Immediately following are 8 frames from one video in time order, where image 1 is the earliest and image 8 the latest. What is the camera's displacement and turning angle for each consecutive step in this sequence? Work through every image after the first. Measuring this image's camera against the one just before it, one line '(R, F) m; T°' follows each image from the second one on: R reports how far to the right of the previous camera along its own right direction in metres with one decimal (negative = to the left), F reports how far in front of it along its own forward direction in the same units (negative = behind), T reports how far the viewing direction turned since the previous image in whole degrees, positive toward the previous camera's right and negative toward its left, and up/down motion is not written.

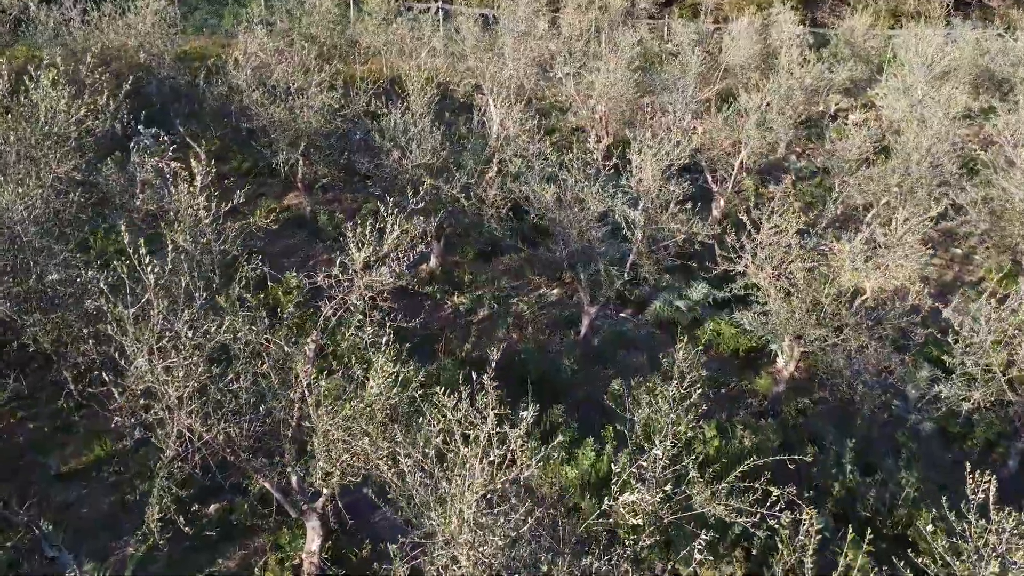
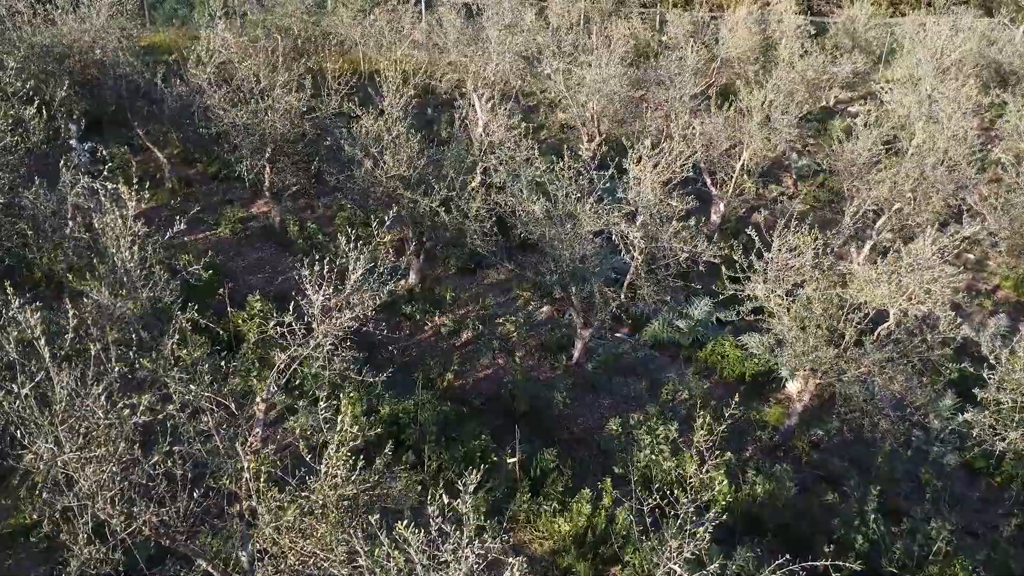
(+0.1, +1.2) m; +1°
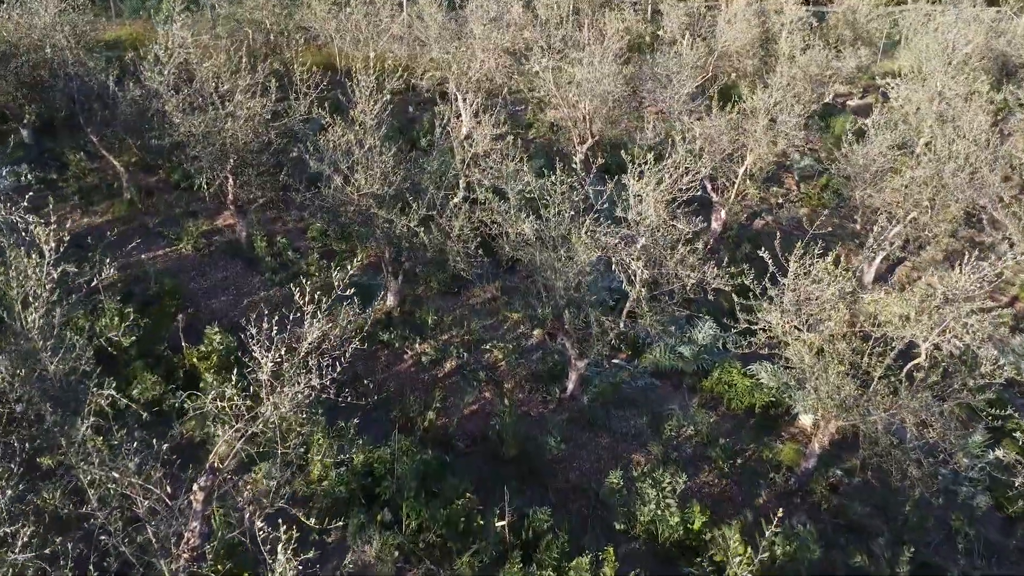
(0.0, +1.2) m; +1°
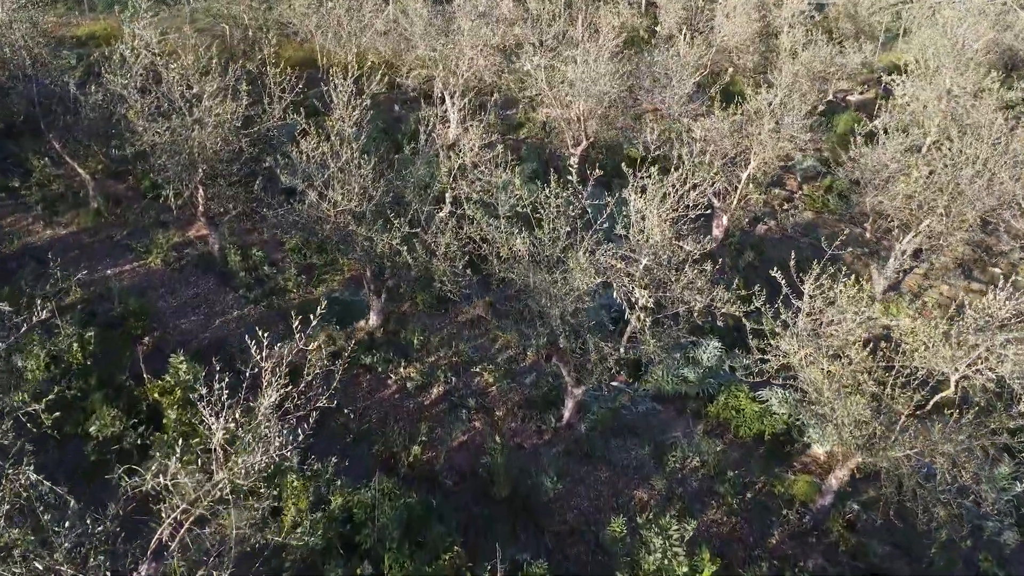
(0.0, +0.8) m; +1°
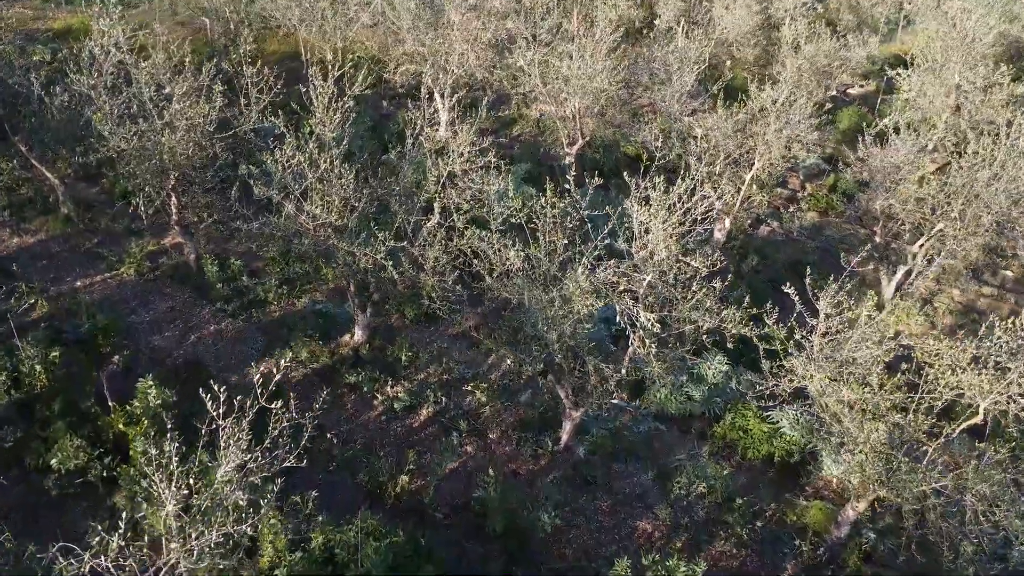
(0.0, +0.7) m; 0°
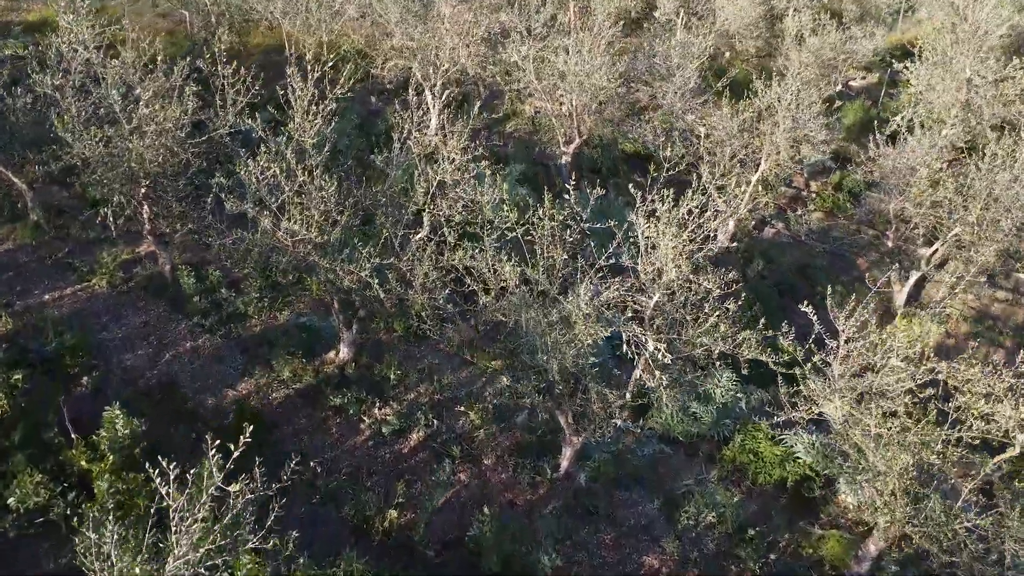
(0.0, +0.7) m; 0°
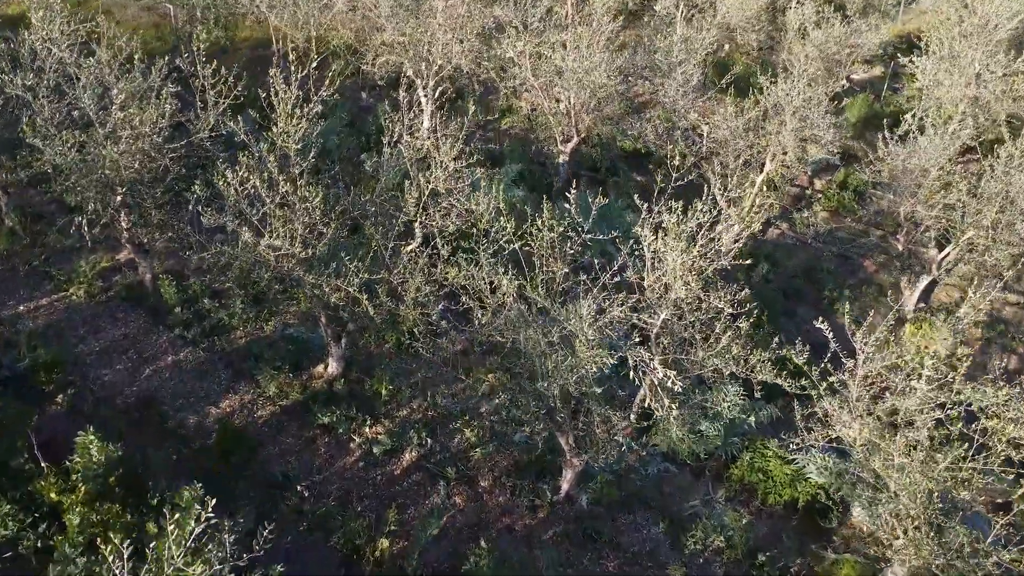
(0.0, +0.5) m; 0°
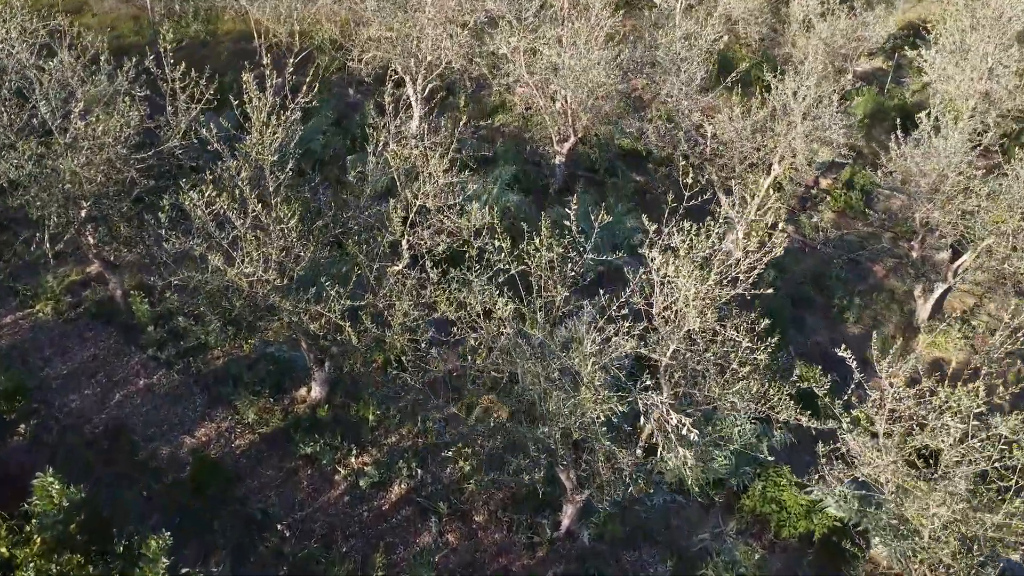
(0.0, +0.7) m; 0°
